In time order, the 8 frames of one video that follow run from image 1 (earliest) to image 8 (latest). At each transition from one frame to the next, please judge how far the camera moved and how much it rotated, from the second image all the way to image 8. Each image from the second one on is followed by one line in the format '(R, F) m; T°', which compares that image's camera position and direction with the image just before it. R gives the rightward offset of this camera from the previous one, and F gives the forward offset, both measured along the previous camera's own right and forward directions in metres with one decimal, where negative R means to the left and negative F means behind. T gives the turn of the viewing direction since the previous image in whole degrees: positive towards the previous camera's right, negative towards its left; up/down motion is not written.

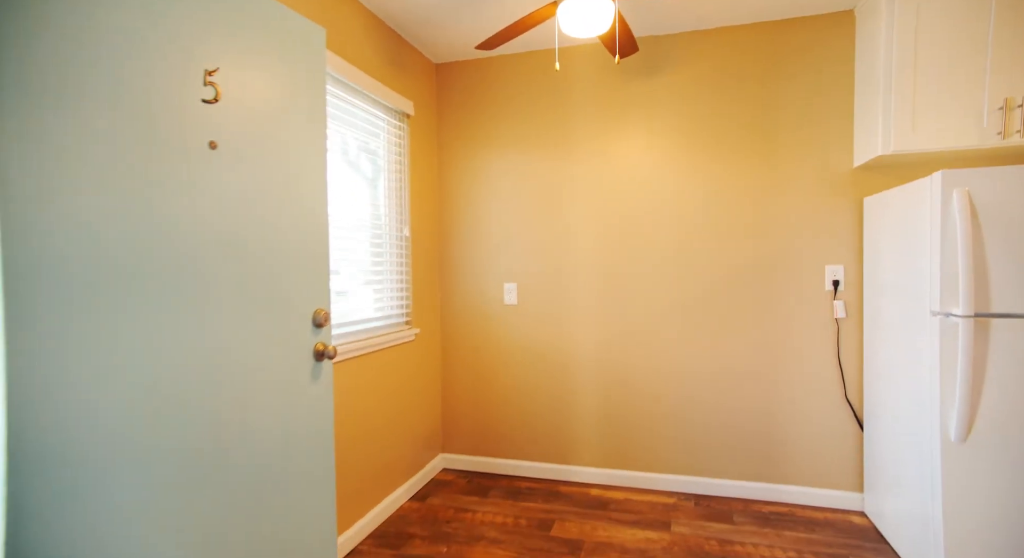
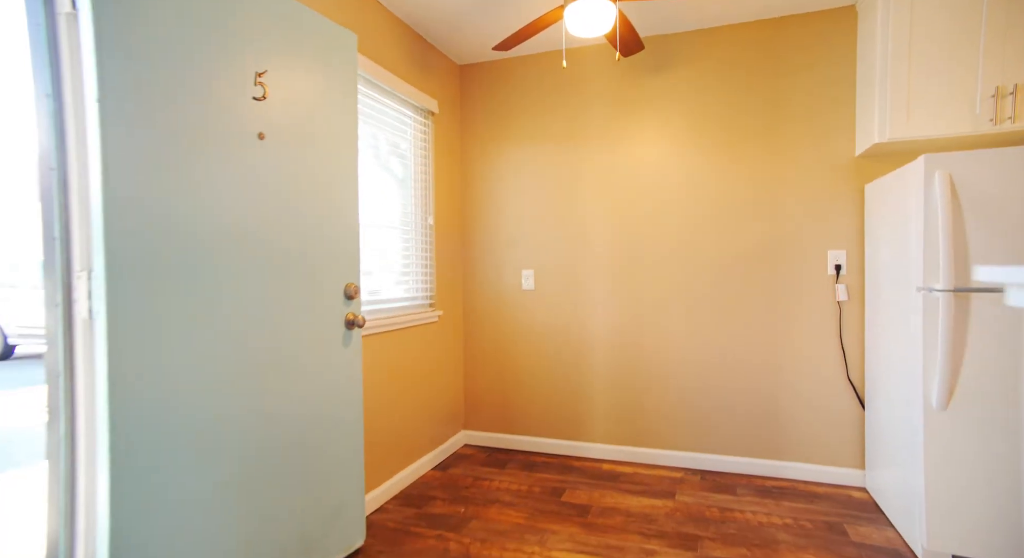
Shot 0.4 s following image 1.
(+0.1, -0.2) m; -3°
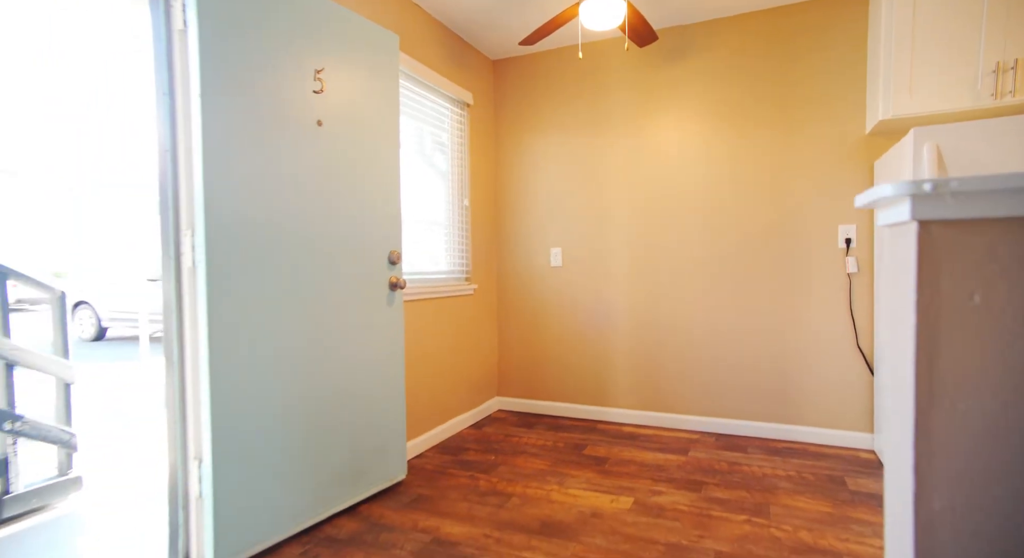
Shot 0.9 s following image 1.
(+0.1, -0.3) m; -5°
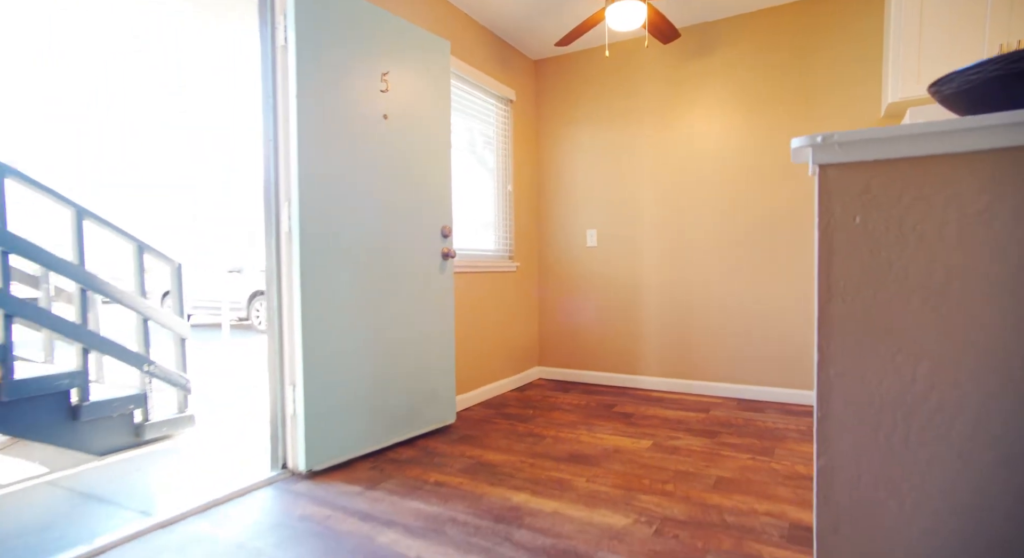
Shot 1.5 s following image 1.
(+0.1, -0.4) m; -5°
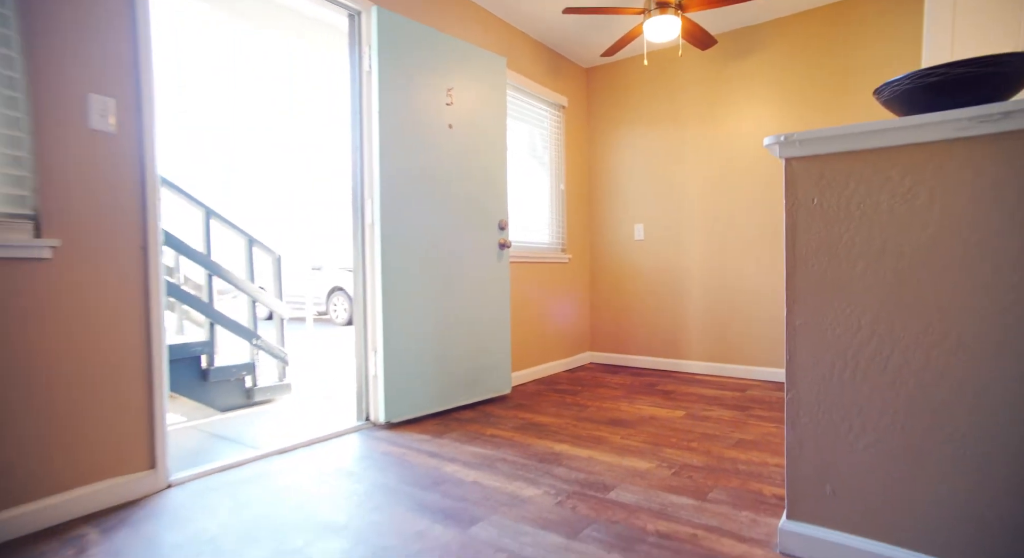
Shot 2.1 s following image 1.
(+0.1, -0.4) m; -7°
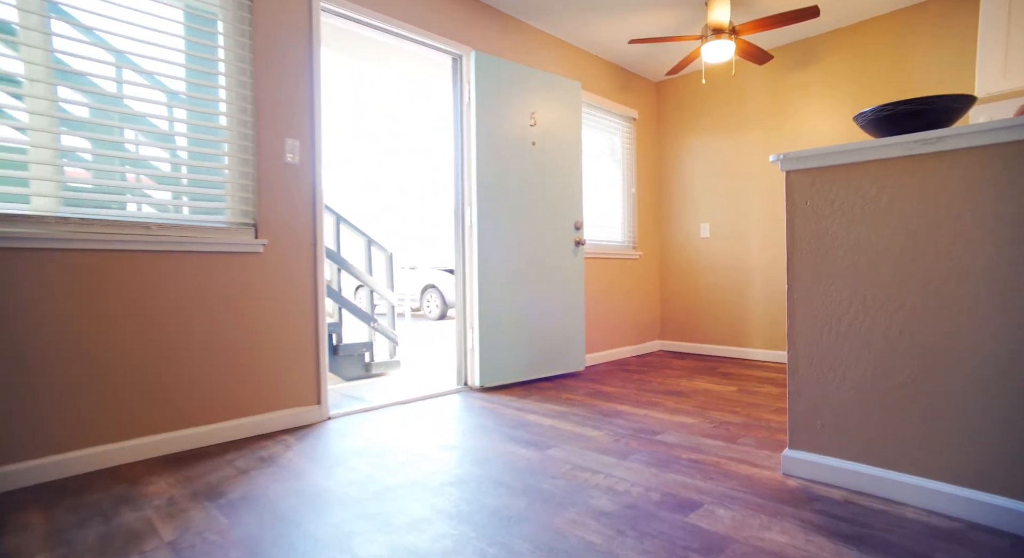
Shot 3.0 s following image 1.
(+0.1, -0.6) m; -8°
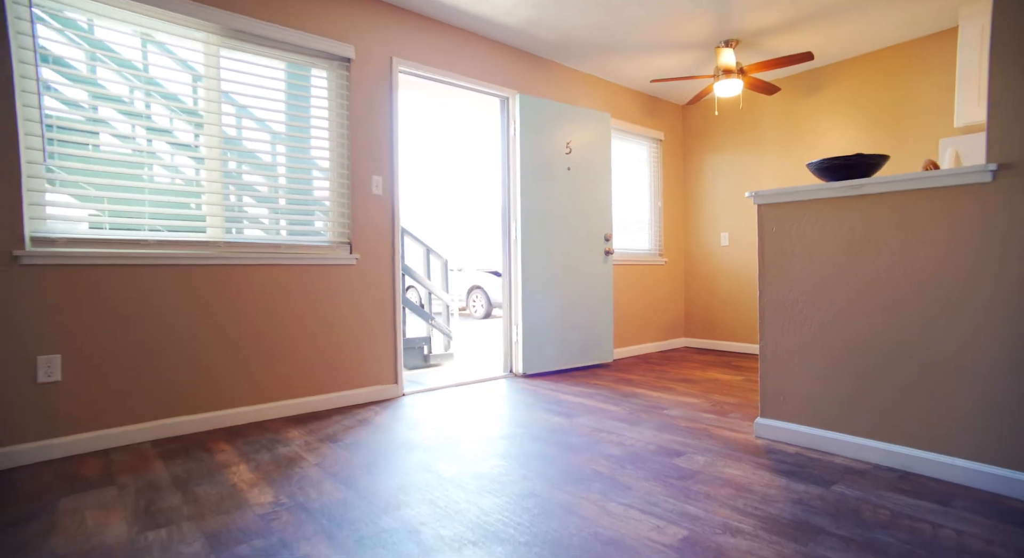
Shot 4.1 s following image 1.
(0.0, -0.6) m; -4°
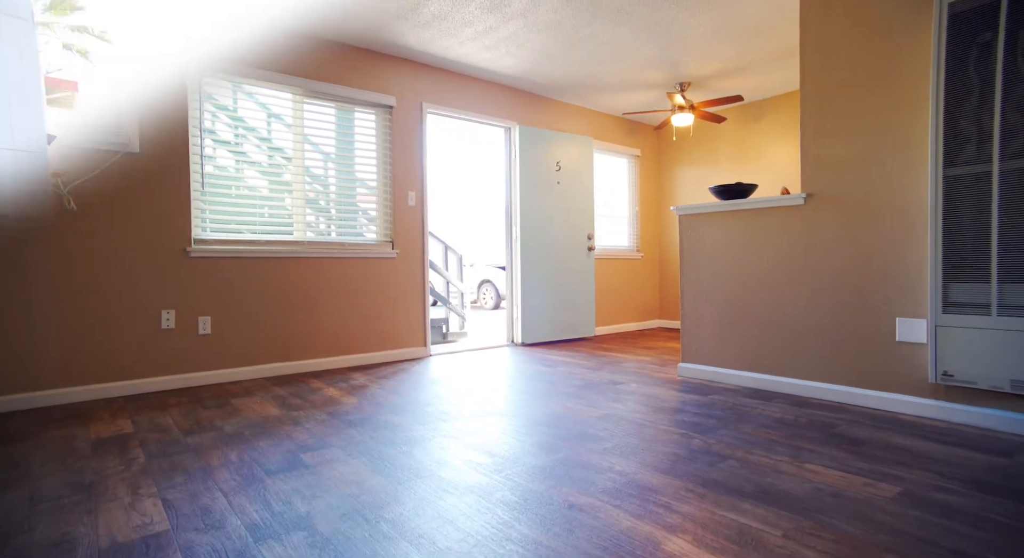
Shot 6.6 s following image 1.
(+0.1, -1.1) m; -1°
